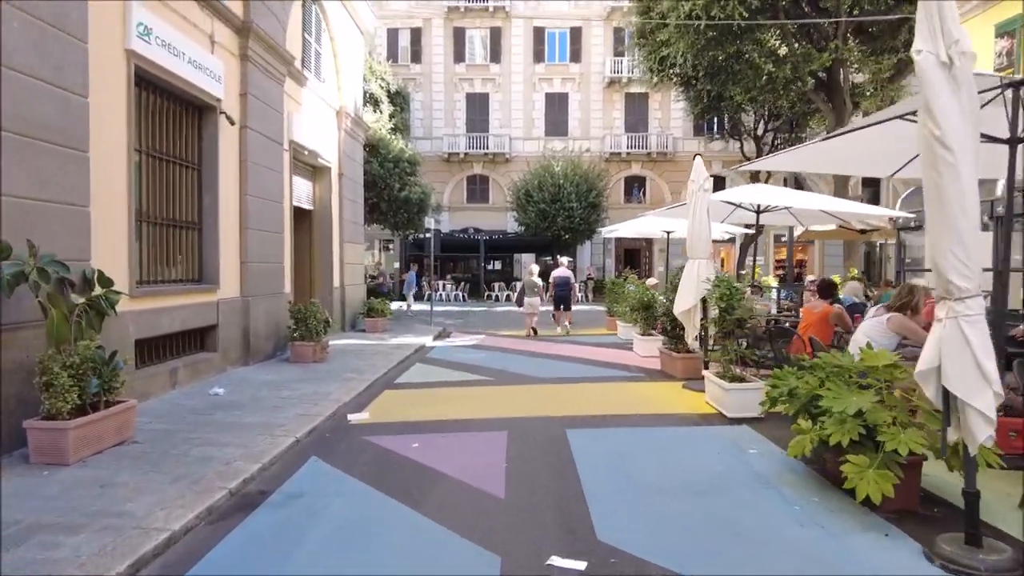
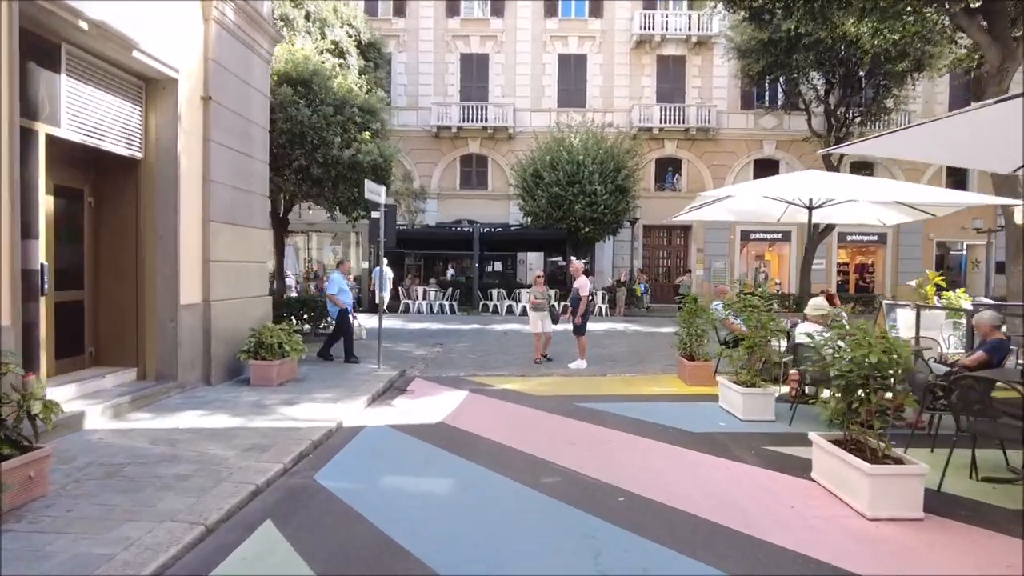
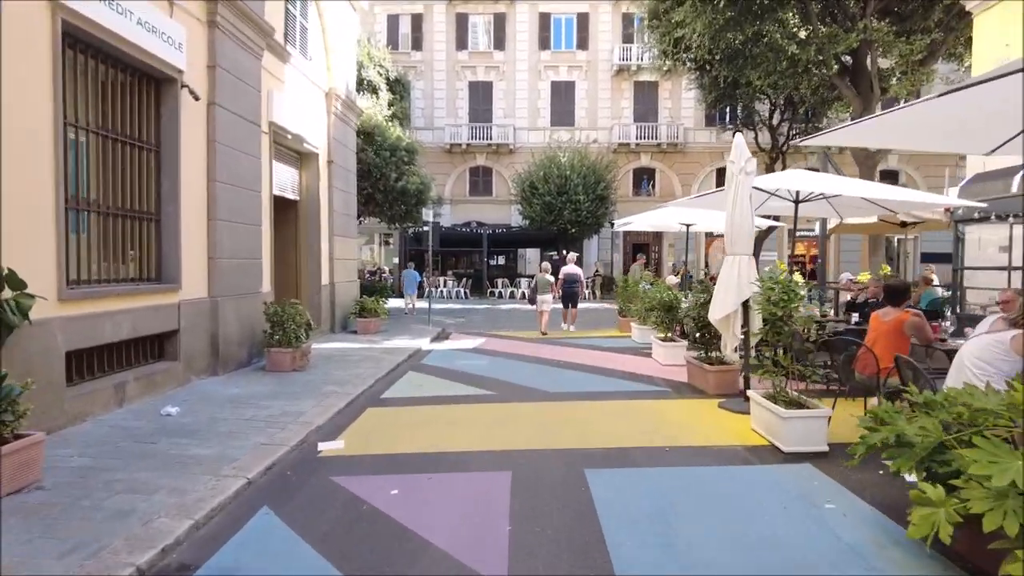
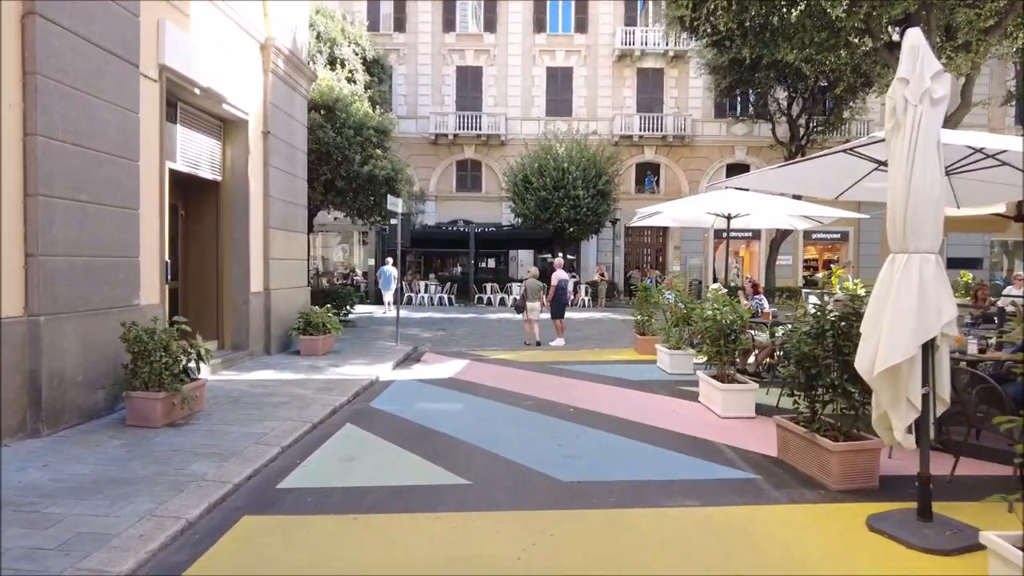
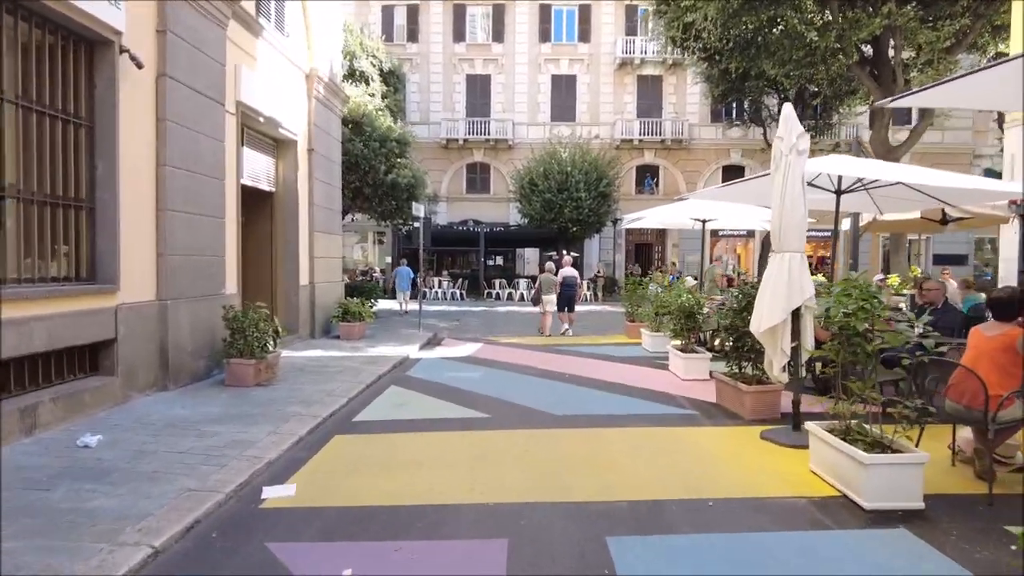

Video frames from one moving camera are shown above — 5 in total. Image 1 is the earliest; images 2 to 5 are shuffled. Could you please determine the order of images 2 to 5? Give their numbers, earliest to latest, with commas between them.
3, 5, 4, 2
